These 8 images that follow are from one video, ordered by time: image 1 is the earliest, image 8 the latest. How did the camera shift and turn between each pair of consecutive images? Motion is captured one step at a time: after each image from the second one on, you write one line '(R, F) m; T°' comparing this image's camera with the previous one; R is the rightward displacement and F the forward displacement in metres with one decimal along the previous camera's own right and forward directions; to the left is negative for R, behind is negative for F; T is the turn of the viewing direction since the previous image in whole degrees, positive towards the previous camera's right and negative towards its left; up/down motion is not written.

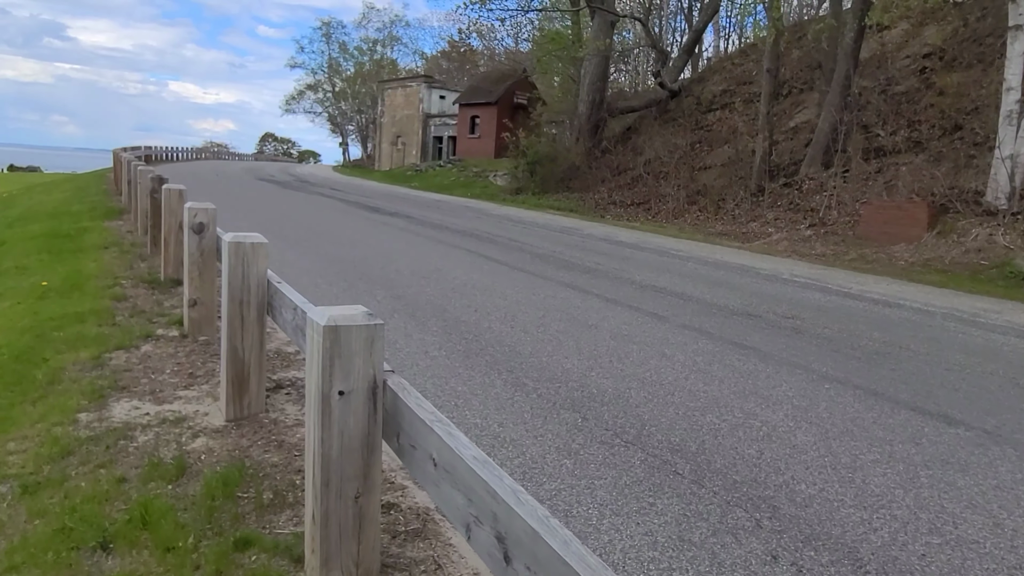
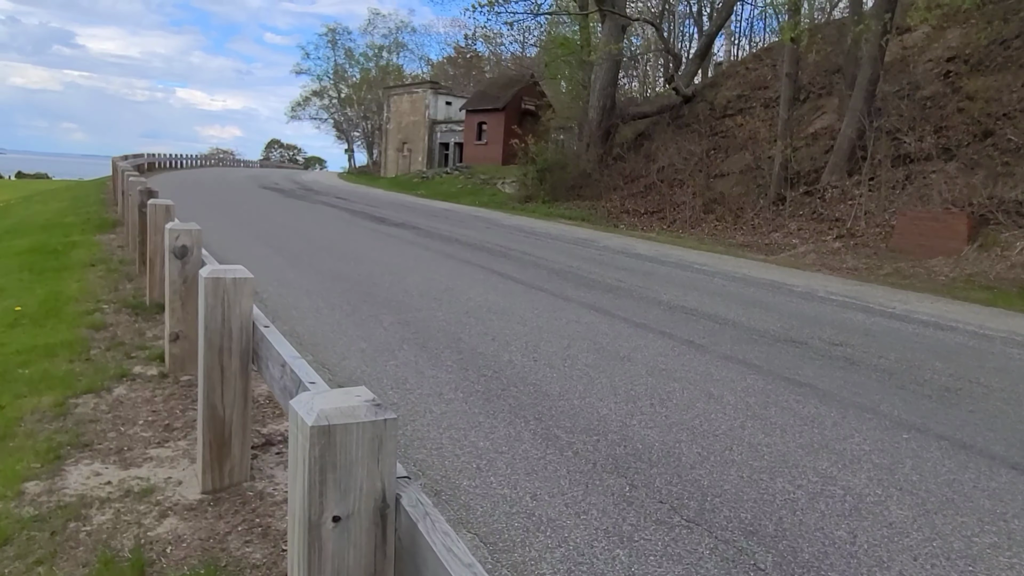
(-0.1, +0.7) m; 0°
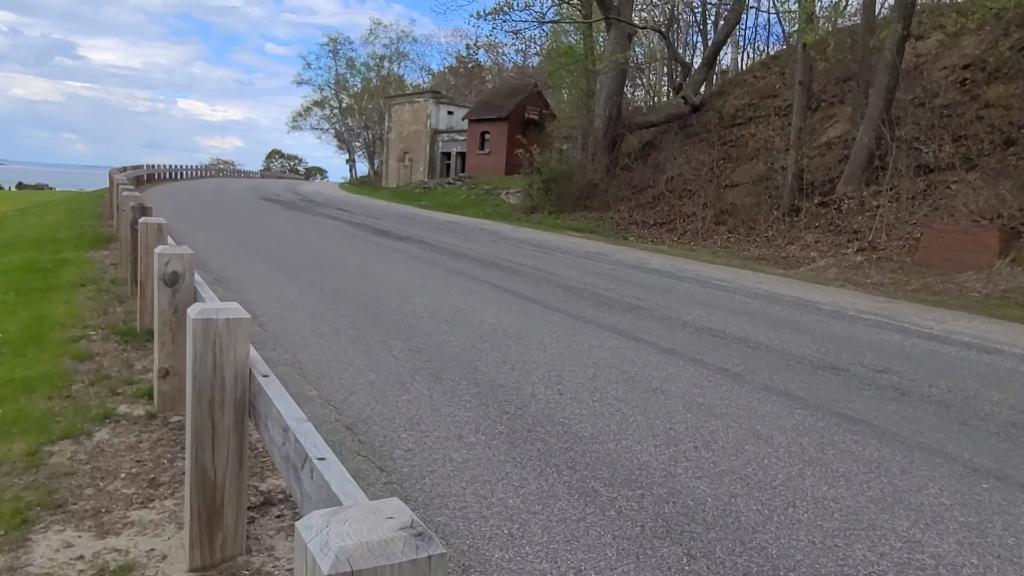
(-0.2, +0.5) m; 0°
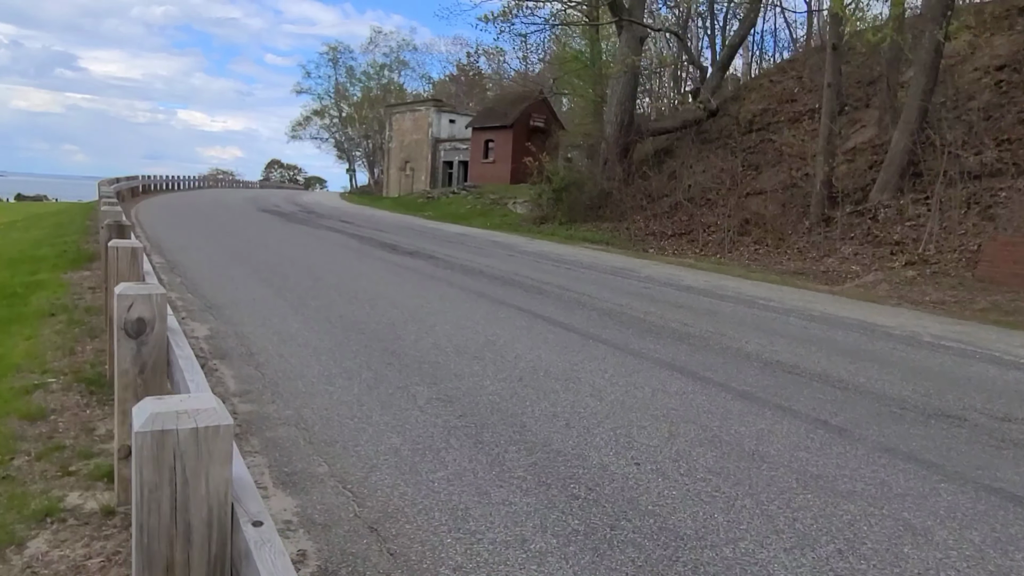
(-0.3, +1.1) m; 0°
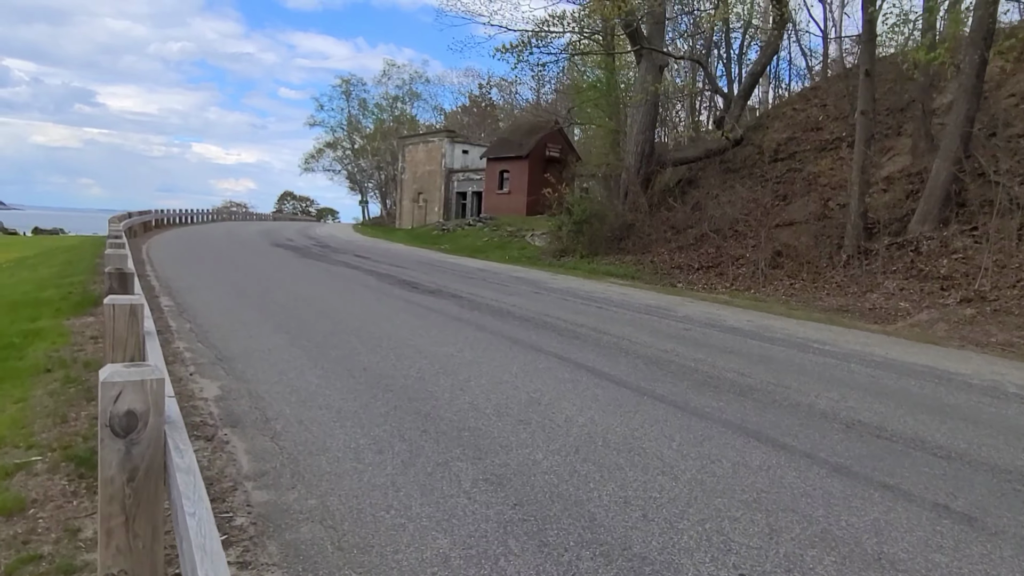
(-0.3, +0.7) m; -1°
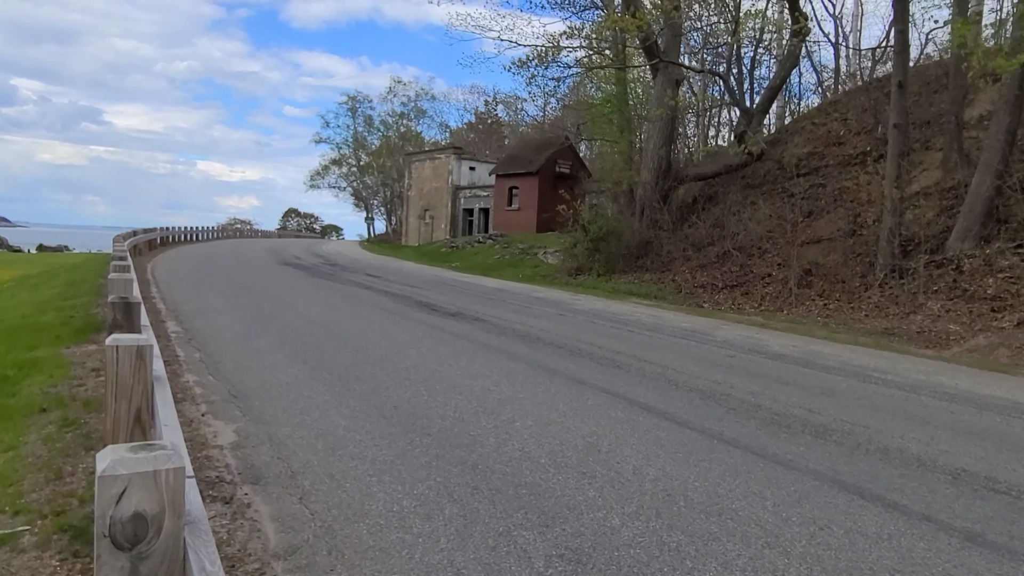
(-0.4, +0.7) m; 0°
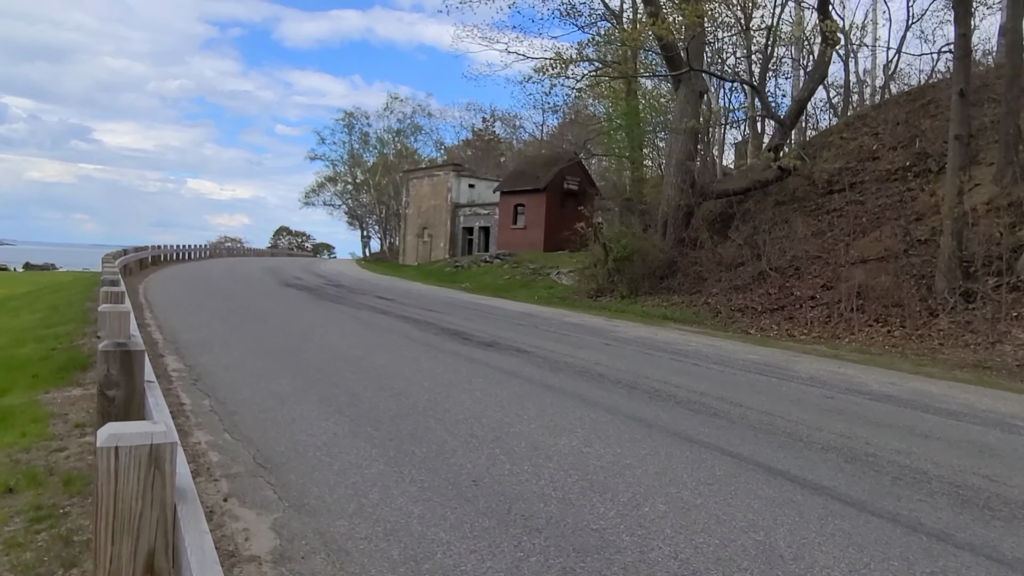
(-0.8, +1.5) m; +1°
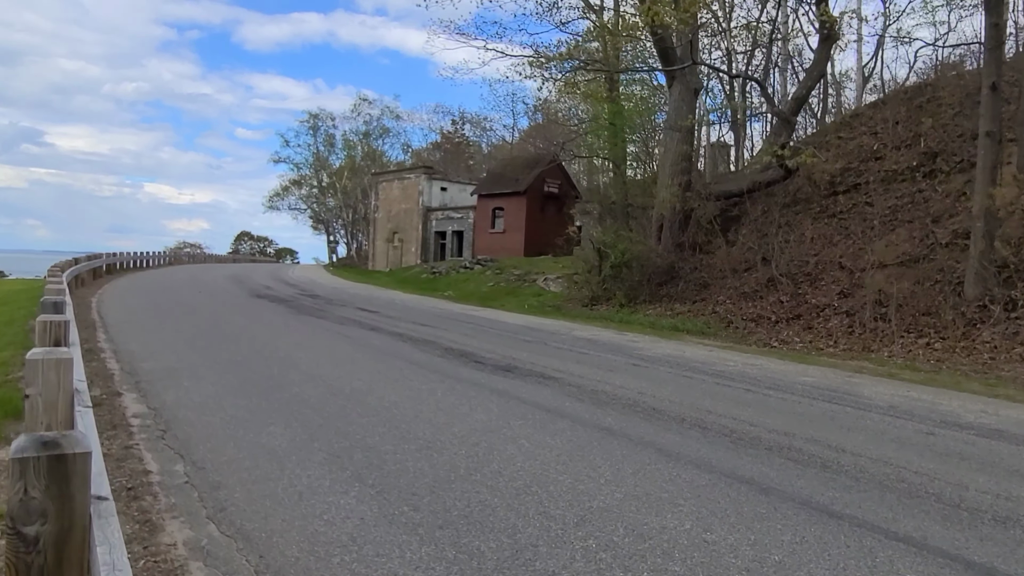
(-0.7, +1.5) m; +3°
